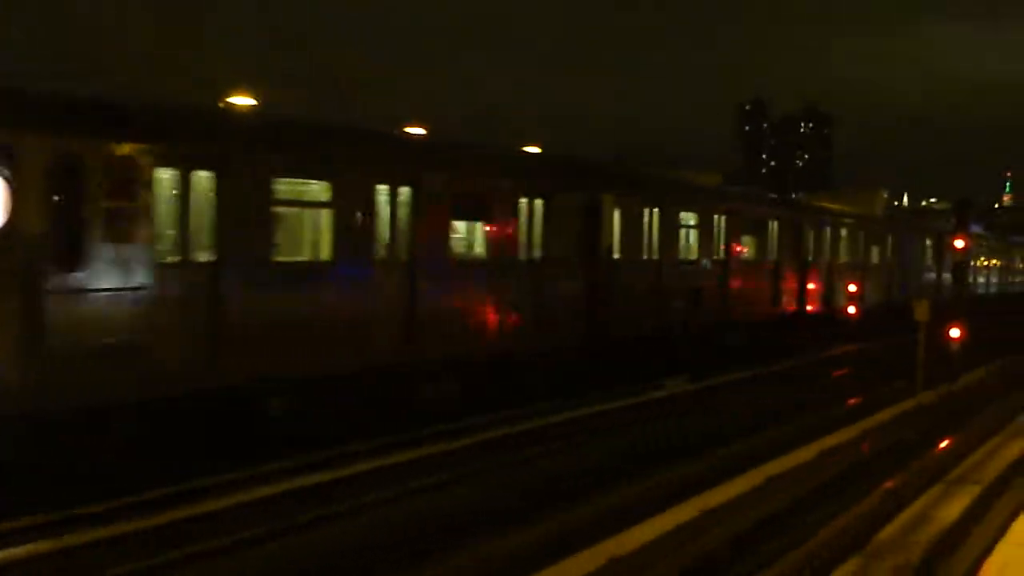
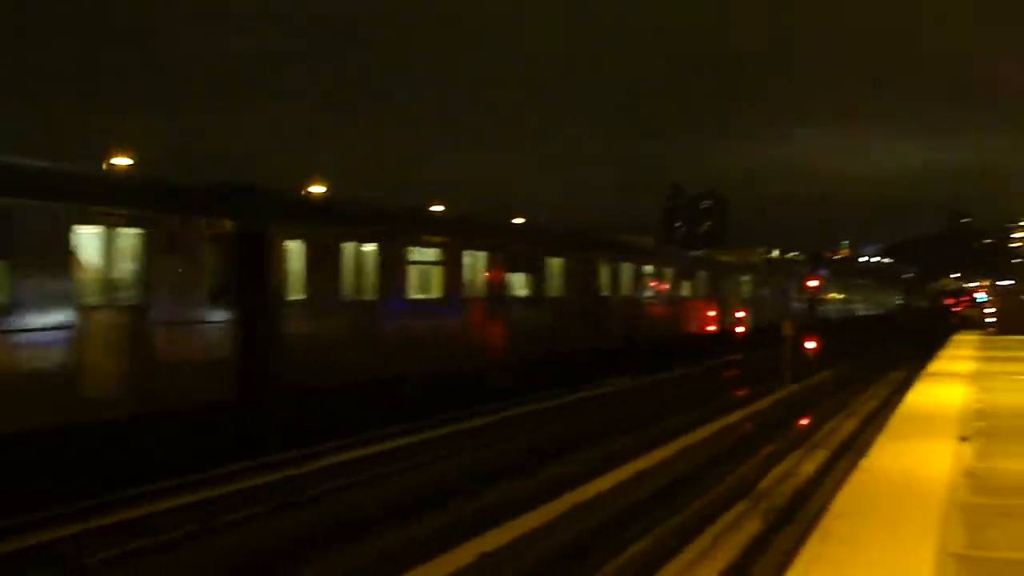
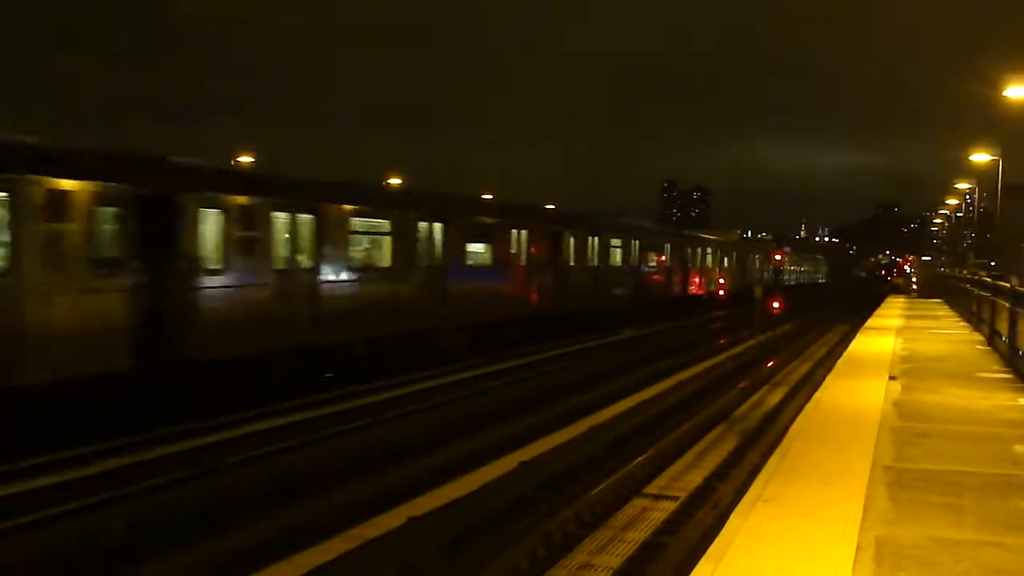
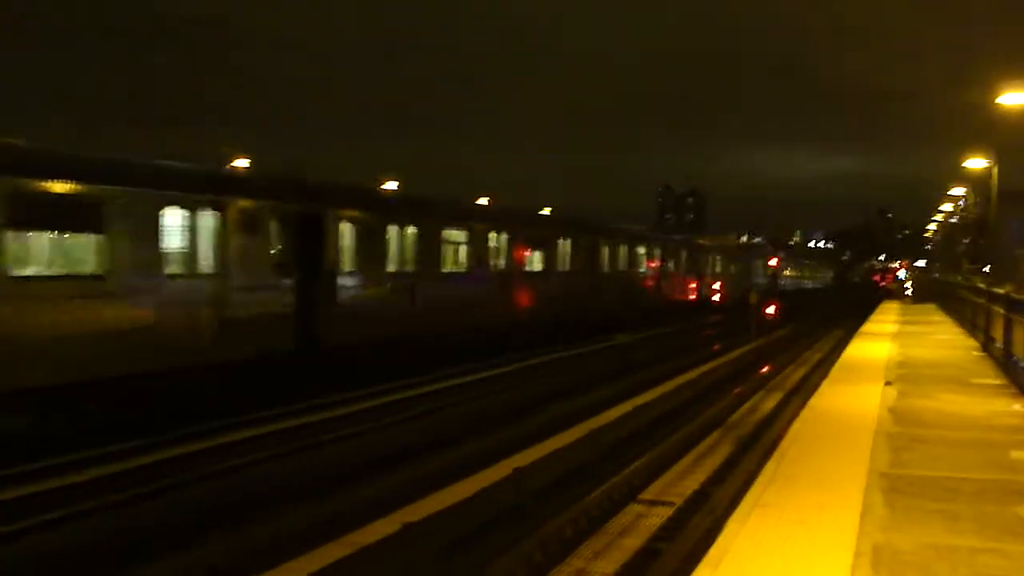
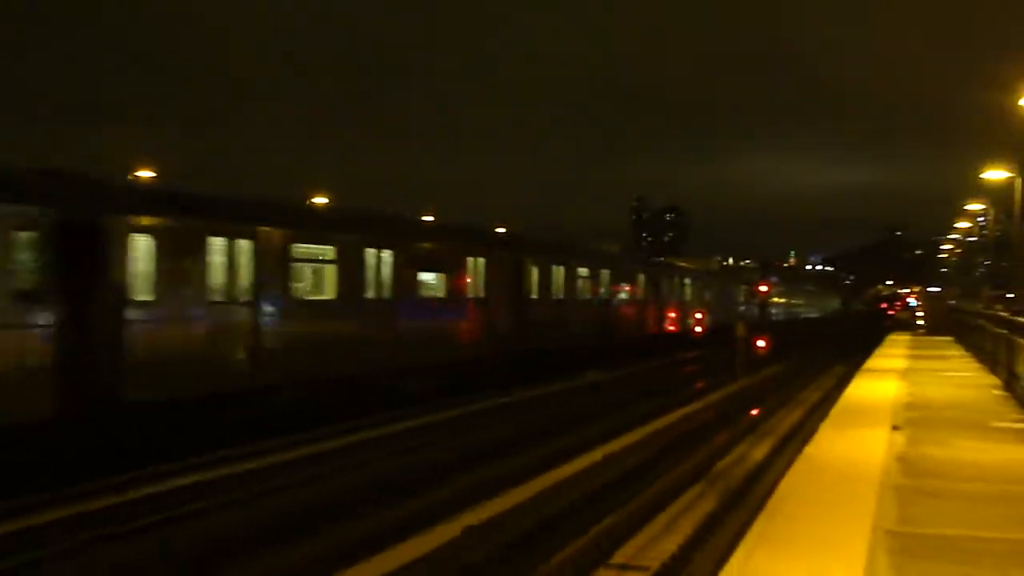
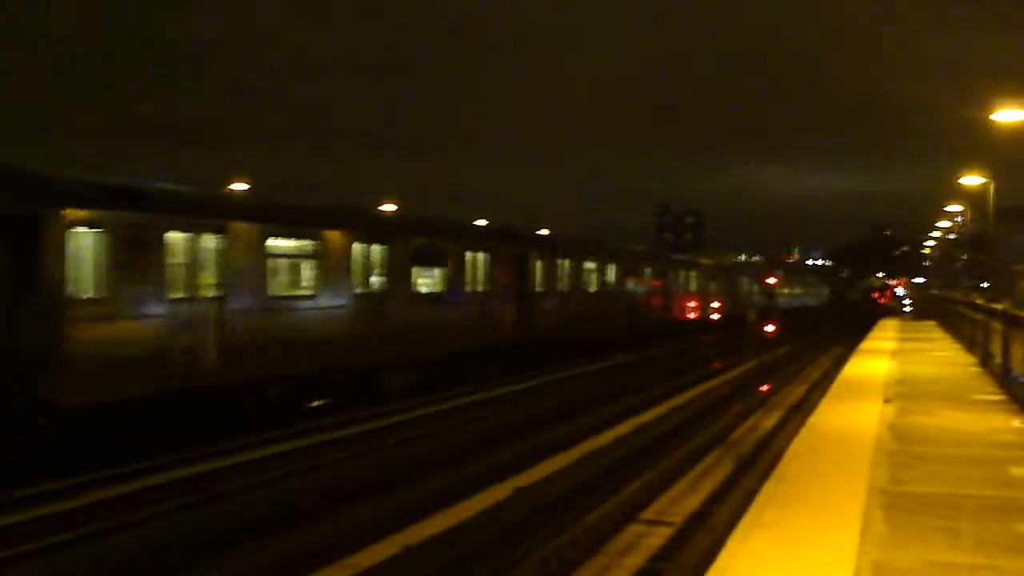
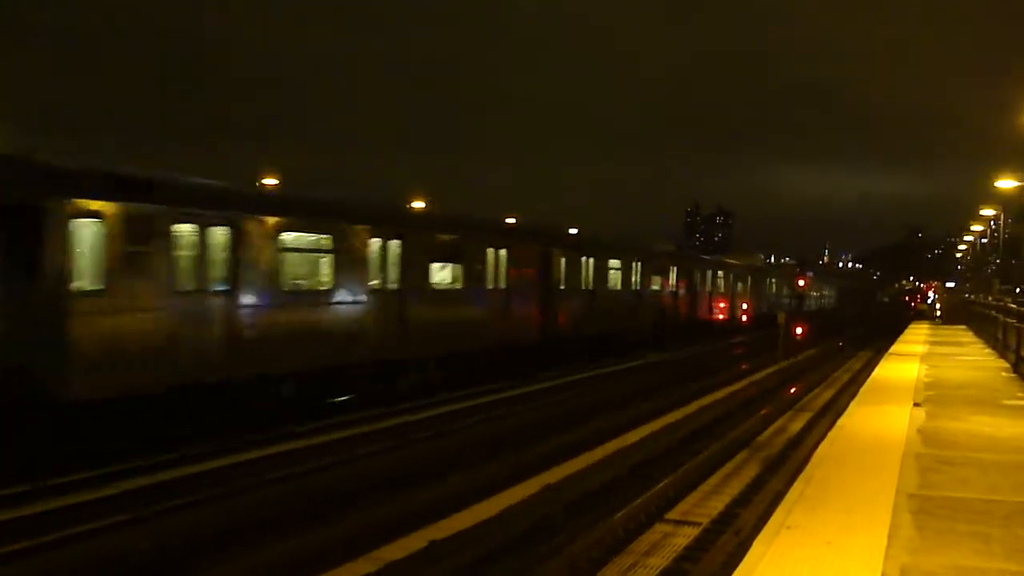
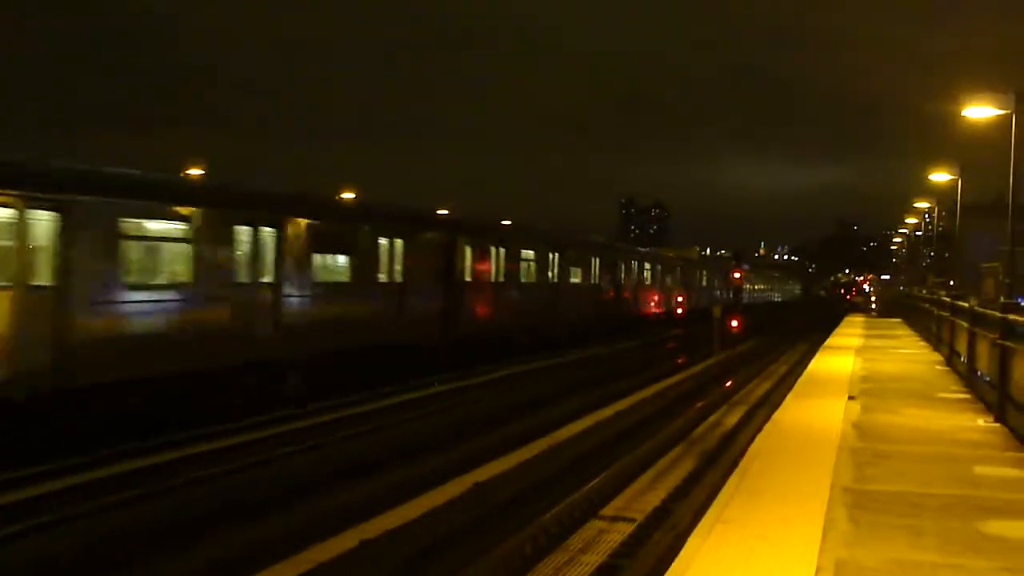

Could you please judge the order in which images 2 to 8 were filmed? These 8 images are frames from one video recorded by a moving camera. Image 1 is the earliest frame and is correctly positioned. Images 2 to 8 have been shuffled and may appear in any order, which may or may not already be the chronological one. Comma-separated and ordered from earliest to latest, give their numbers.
2, 5, 8, 4, 6, 3, 7
